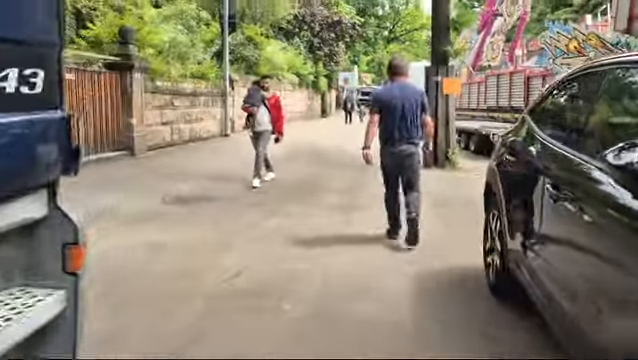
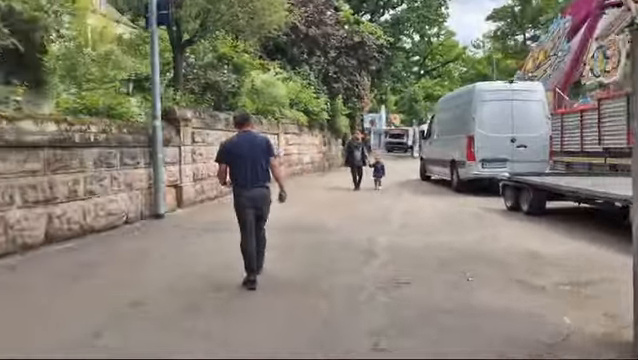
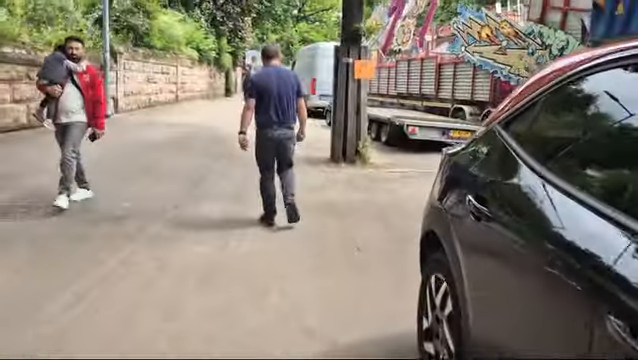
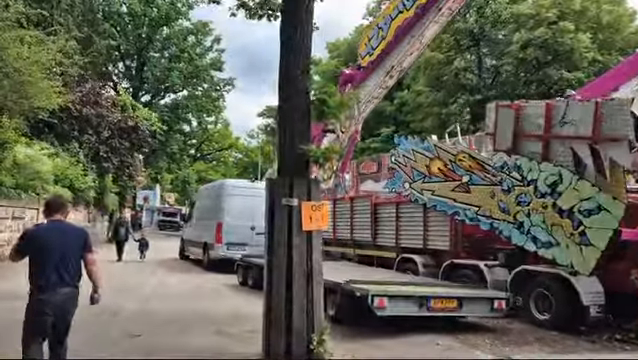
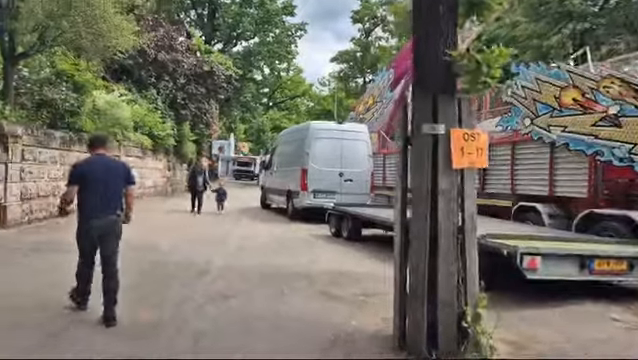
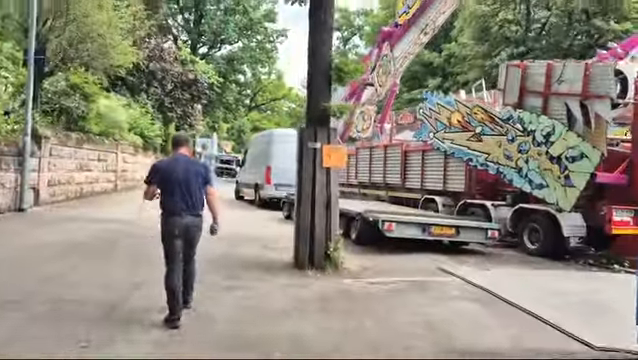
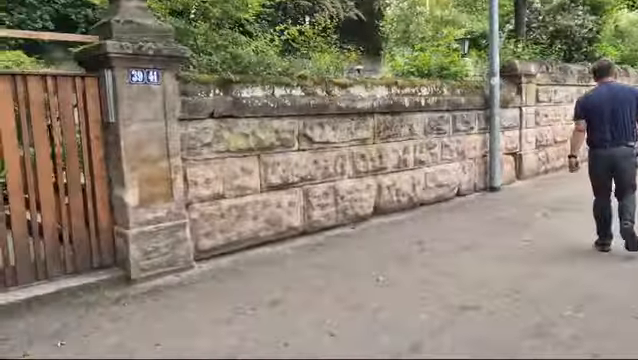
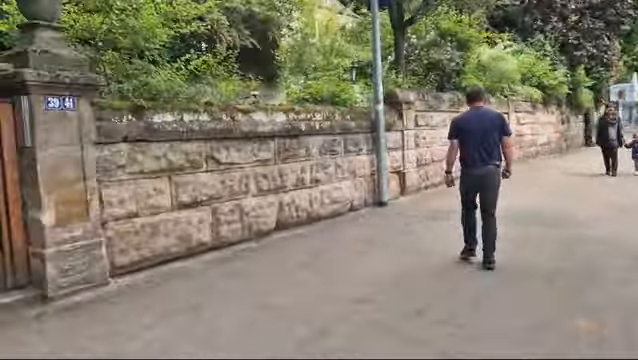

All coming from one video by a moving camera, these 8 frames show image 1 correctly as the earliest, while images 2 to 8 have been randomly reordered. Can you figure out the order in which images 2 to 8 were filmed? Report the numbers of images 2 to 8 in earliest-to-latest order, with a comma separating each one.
3, 6, 4, 5, 2, 8, 7
